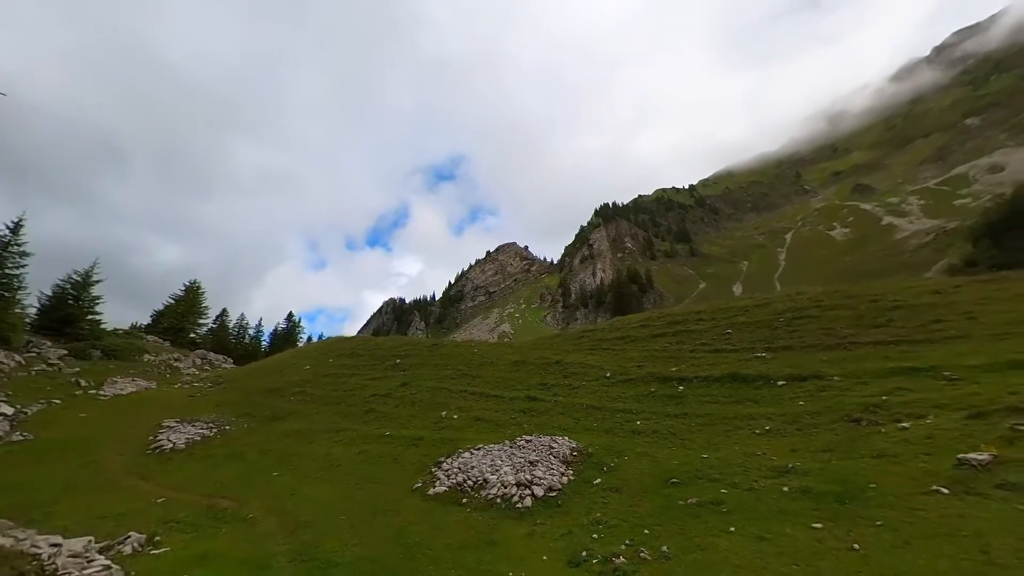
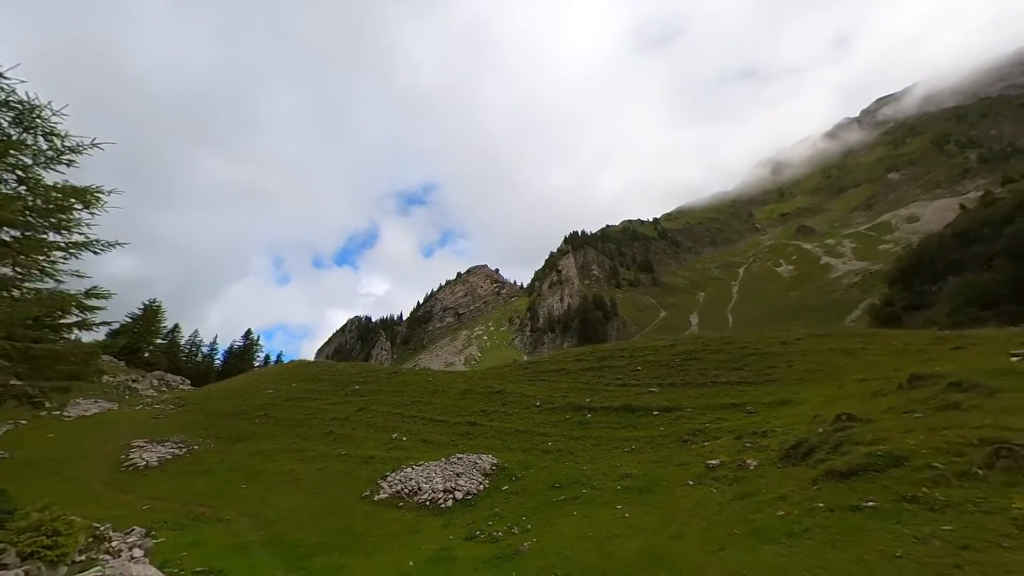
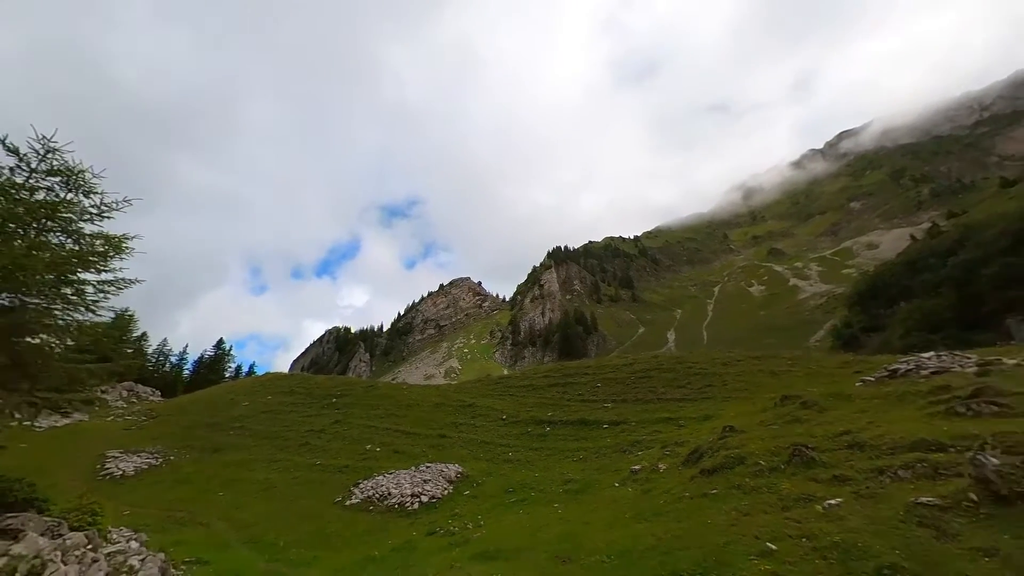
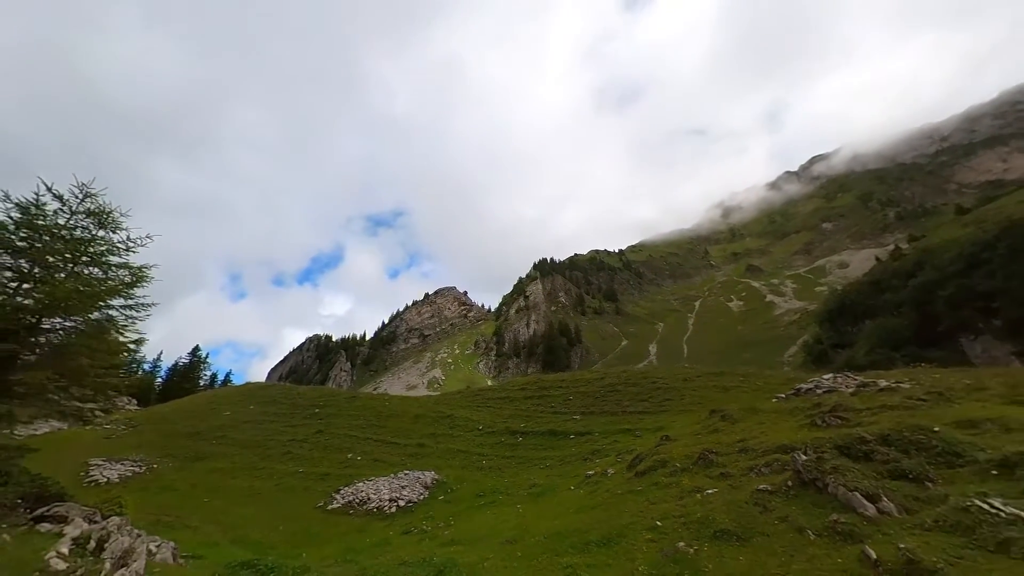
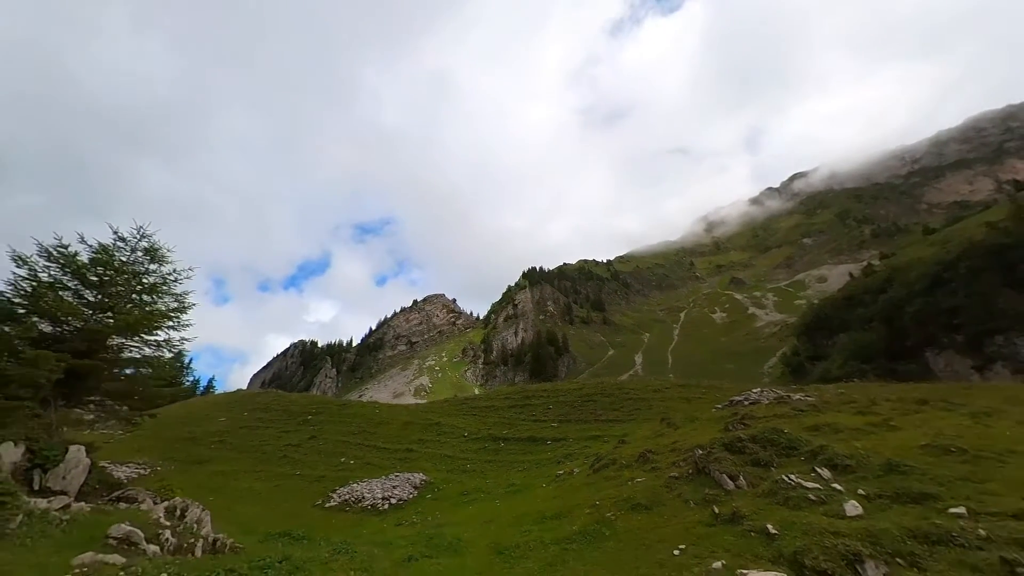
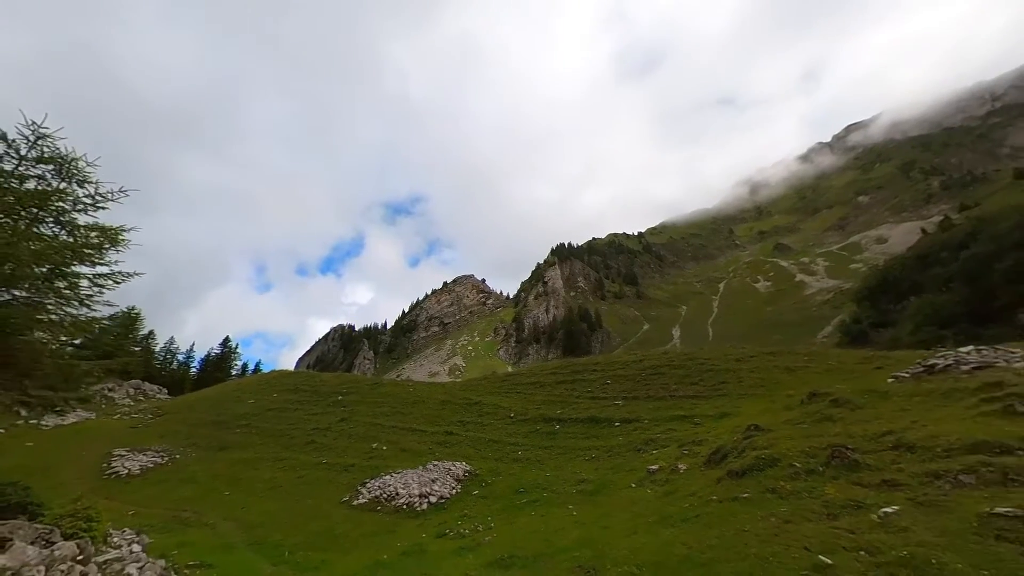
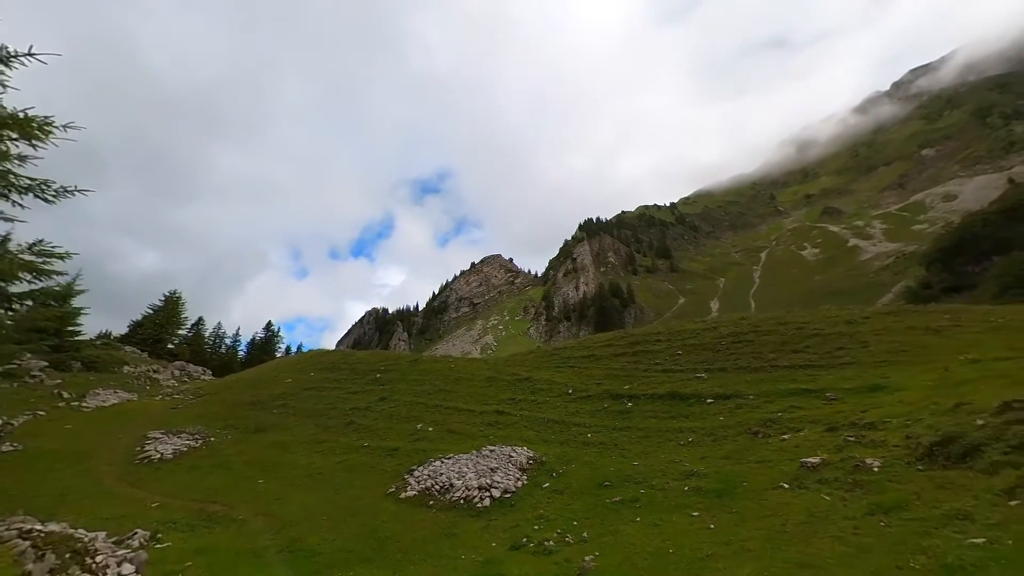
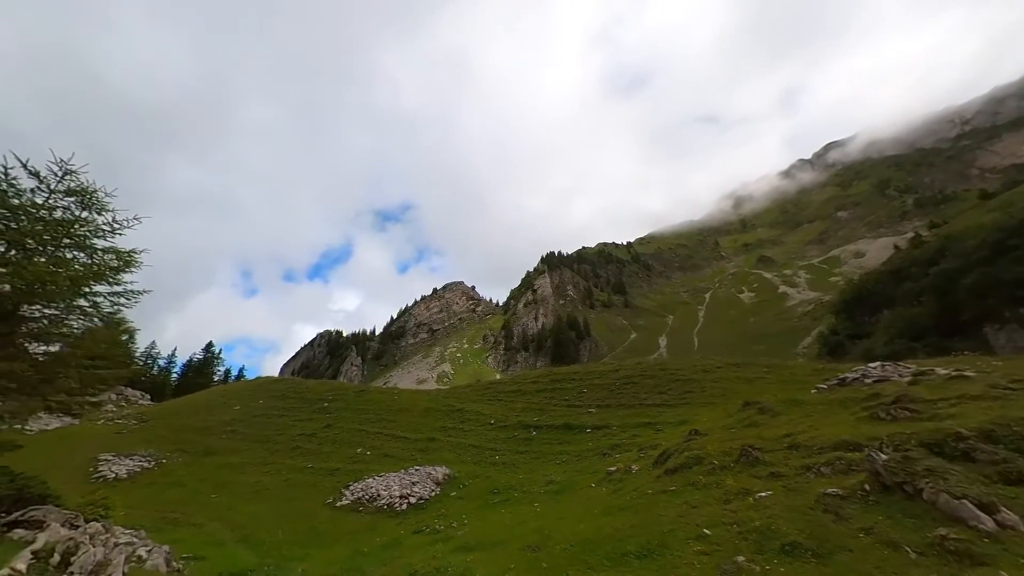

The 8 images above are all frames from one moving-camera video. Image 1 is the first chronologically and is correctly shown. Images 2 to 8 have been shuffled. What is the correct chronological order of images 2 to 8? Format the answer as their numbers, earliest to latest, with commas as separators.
7, 2, 6, 3, 8, 4, 5
